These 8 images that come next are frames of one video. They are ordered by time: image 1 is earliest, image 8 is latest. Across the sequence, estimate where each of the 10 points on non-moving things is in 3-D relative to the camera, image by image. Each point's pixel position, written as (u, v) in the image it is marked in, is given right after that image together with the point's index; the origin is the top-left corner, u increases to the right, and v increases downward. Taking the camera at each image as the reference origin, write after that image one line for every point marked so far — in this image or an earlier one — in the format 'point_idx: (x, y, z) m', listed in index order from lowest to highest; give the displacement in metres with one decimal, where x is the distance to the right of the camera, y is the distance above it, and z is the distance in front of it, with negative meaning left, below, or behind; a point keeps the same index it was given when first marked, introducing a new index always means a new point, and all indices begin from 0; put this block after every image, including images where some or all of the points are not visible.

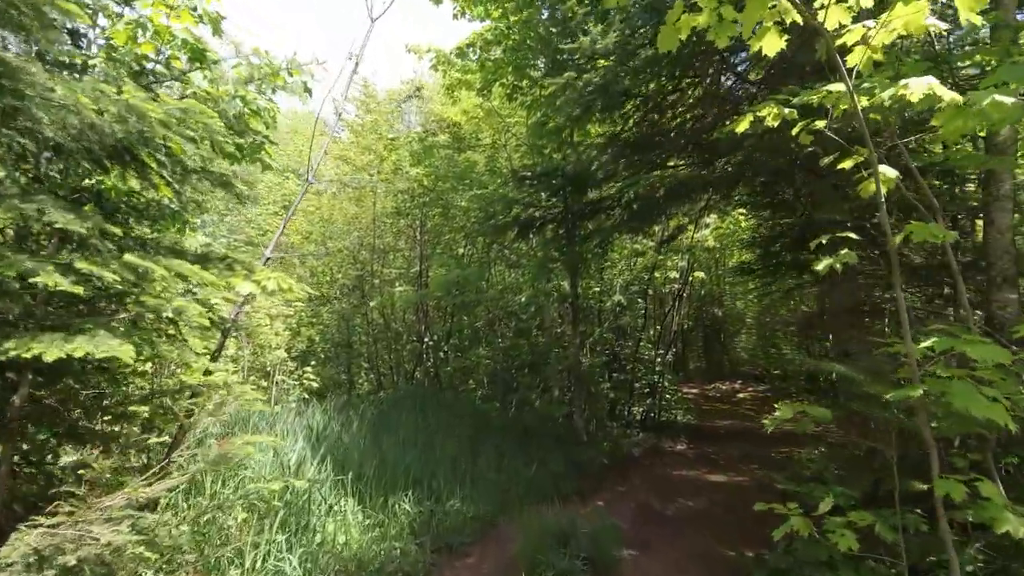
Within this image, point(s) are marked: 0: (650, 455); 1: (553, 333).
0: (+2.4, -2.9, +10.0) m
1: (+0.9, -1.0, +12.6) m
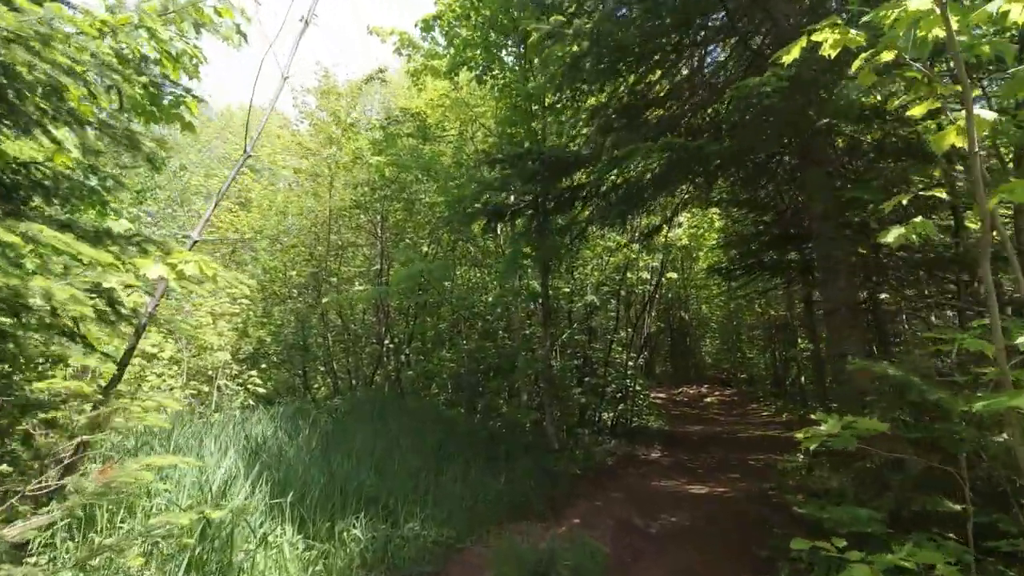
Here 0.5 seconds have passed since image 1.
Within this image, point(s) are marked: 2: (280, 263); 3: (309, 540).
0: (+1.8, -2.8, +9.4) m
1: (+0.2, -0.9, +11.9) m
2: (-5.7, +0.6, +14.5) m
3: (-1.6, -2.0, +4.6) m
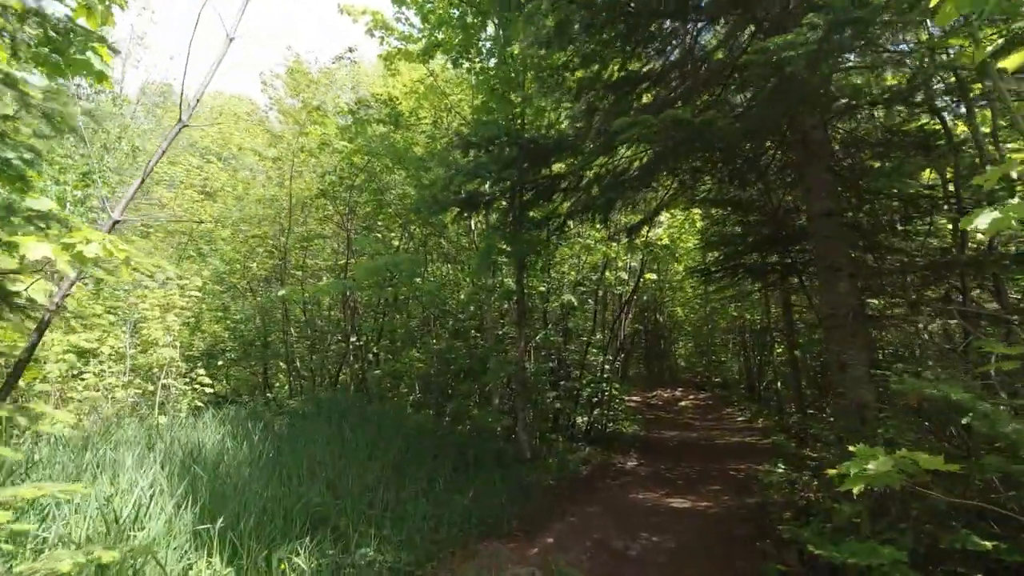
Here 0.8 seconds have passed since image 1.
0: (+1.3, -2.8, +9.0) m
1: (-0.3, -0.9, +11.4) m
2: (-6.3, +0.8, +13.7) m
3: (-1.8, -1.9, +3.9) m
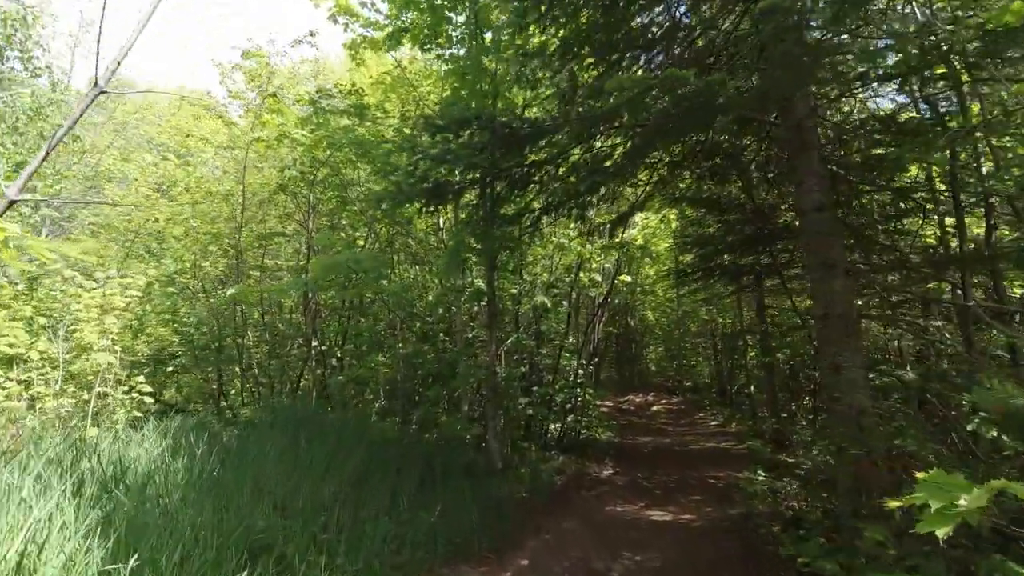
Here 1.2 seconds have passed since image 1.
0: (+0.9, -2.8, +8.5) m
1: (-0.9, -0.9, +10.8) m
2: (-7.0, +0.8, +12.9) m
3: (-2.0, -1.9, +3.3) m
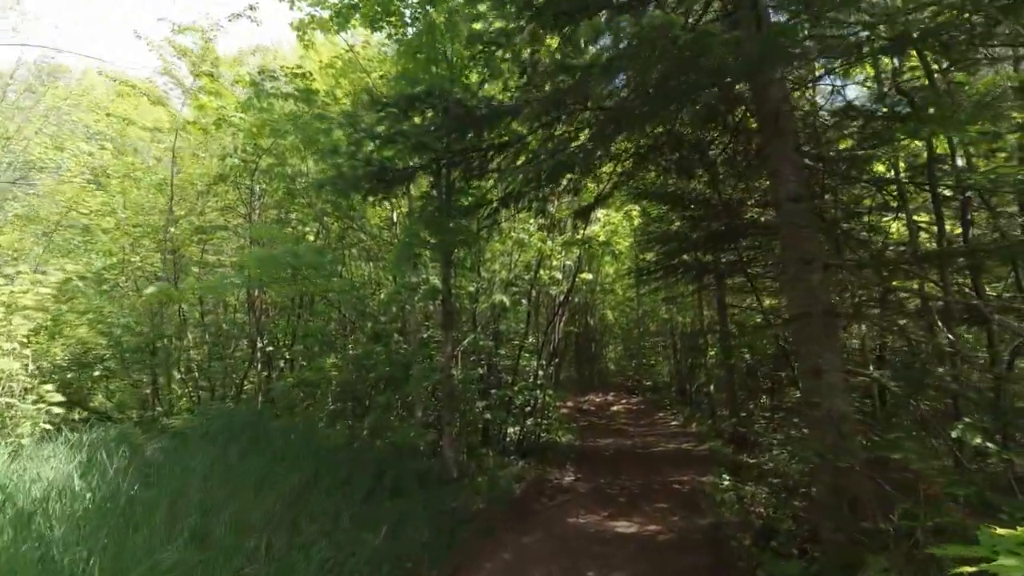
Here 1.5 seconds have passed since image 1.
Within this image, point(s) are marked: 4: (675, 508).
0: (+0.3, -2.8, +8.1) m
1: (-1.6, -0.9, +10.3) m
2: (-7.9, +0.8, +11.9) m
3: (-2.2, -1.8, +2.7) m
4: (+2.0, -2.7, +7.3) m
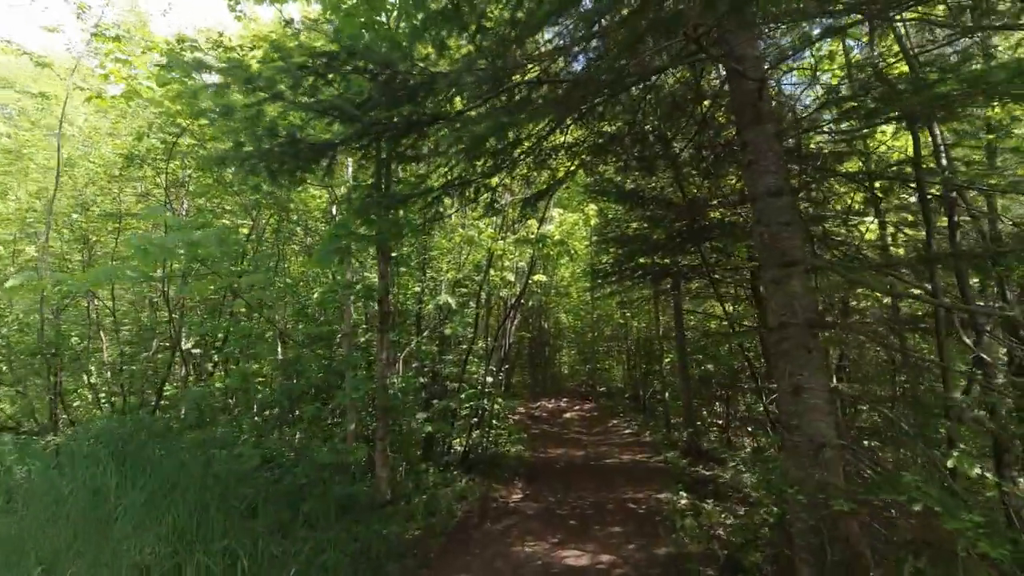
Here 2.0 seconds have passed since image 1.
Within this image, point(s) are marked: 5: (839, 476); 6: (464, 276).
0: (-0.4, -2.8, +7.3) m
1: (-2.5, -0.9, +9.4) m
2: (-8.8, +0.9, +10.5) m
3: (-2.5, -1.8, +1.8) m
4: (+1.4, -2.8, +6.6) m
5: (+2.1, -1.2, +3.7) m
6: (-0.8, +0.2, +10.1) m
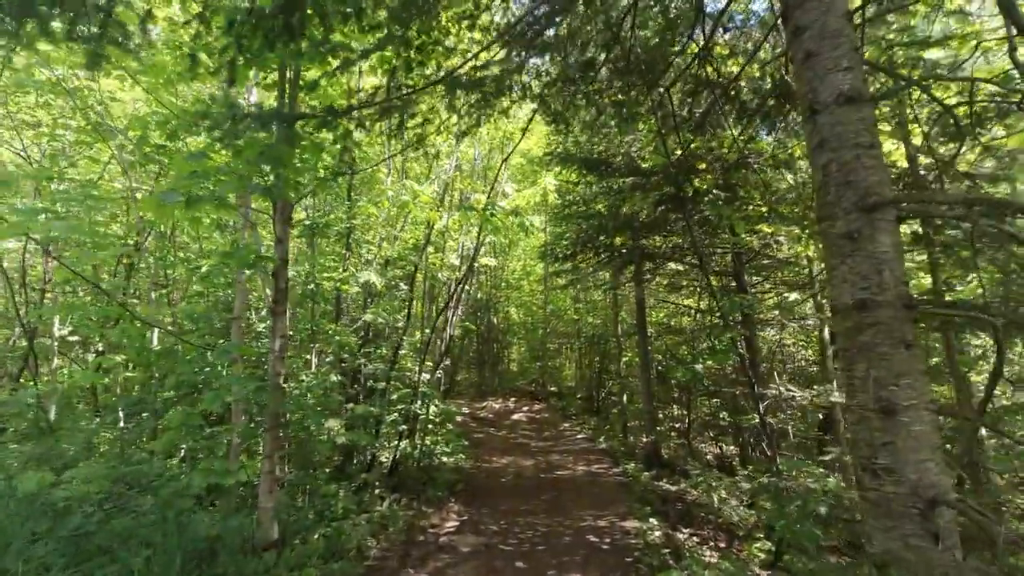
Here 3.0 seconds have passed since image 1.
0: (-1.1, -2.6, +5.6) m
1: (-3.3, -0.5, +7.5) m
2: (-9.6, +1.4, +8.1) m
3: (-2.7, -1.5, 0.0) m
4: (+0.7, -2.5, +5.1) m
5: (+1.7, -1.0, +2.3) m
6: (-1.7, +0.5, +8.4) m
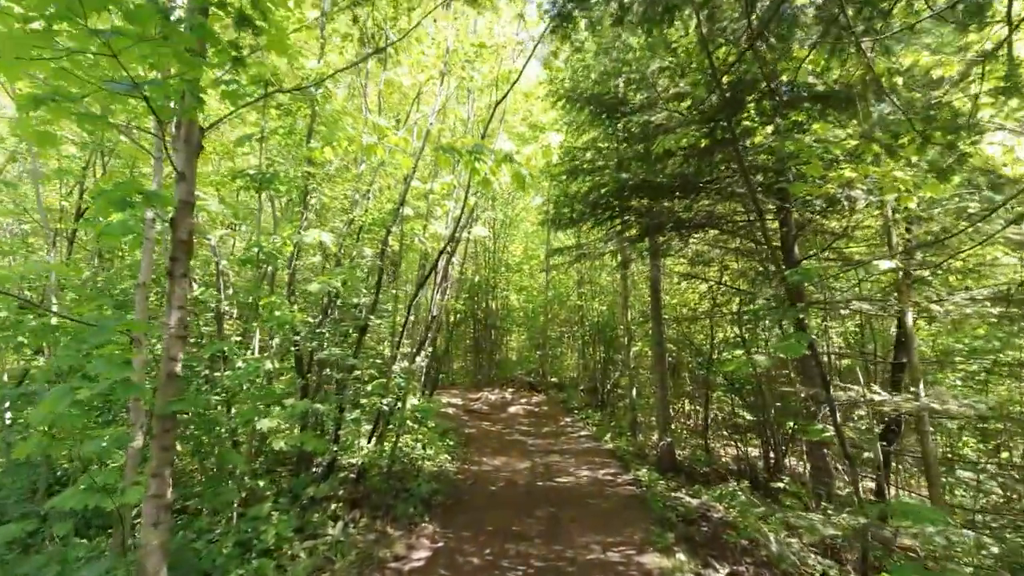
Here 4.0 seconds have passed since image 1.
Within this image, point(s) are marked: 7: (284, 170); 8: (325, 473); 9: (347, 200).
0: (-1.2, -2.3, +4.1) m
1: (-3.4, -0.2, +6.0) m
2: (-9.7, +1.9, +6.6) m
3: (-2.8, -1.3, -1.6) m
4: (+0.6, -2.3, +3.6) m
5: (+1.6, -0.8, +0.7) m
6: (-1.7, +0.9, +6.8) m
7: (-2.3, +1.2, +6.0) m
8: (-2.1, -1.8, +6.0) m
9: (-1.9, +1.1, +6.8) m
